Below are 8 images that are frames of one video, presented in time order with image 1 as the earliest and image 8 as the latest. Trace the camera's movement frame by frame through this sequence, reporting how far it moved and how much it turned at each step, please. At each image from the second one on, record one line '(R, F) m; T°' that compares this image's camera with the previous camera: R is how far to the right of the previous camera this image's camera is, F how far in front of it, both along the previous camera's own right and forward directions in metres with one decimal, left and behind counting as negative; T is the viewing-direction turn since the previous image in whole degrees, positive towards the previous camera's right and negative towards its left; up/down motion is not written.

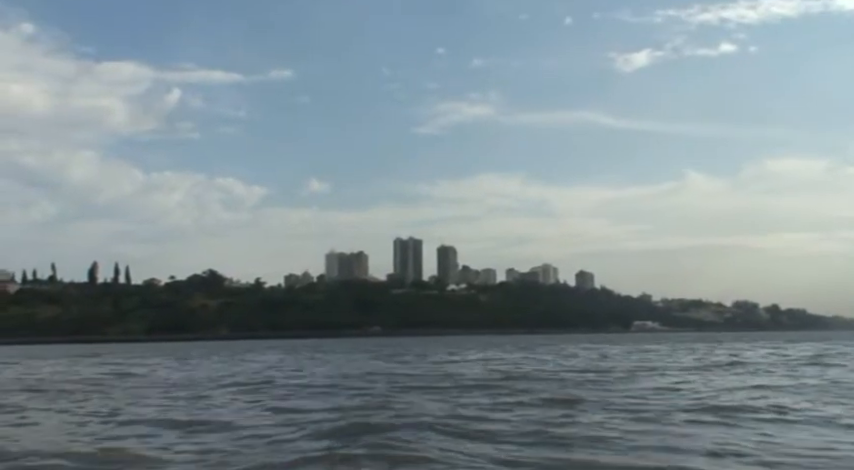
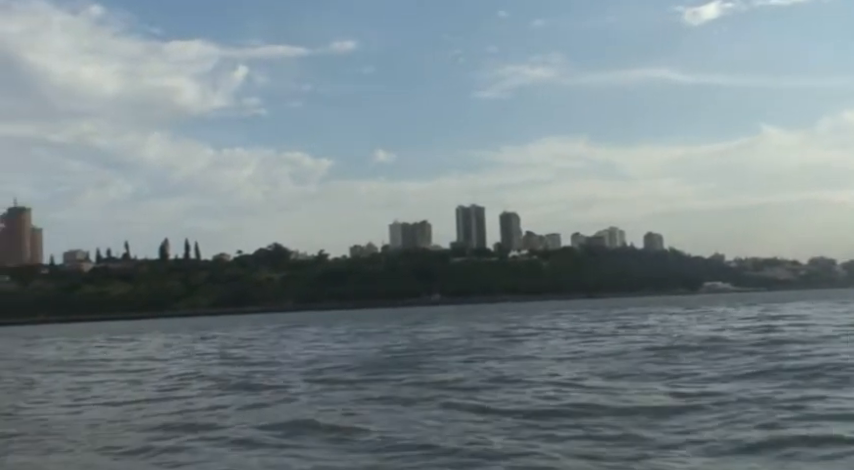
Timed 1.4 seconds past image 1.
(+5.8, +4.8) m; -4°
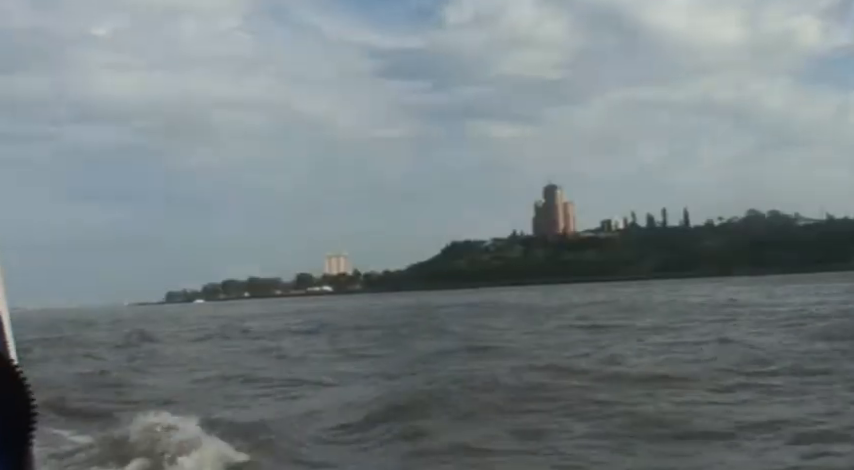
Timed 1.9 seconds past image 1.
(+3.1, -0.1) m; -7°
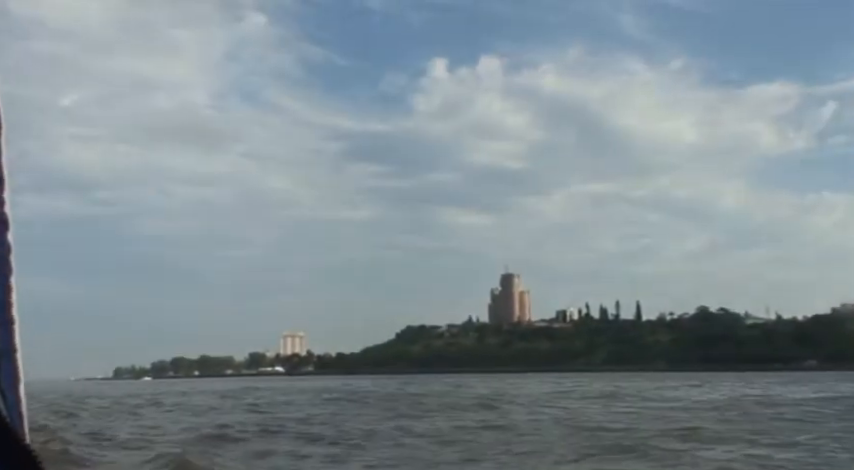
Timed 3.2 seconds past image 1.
(+0.2, -0.4) m; +2°
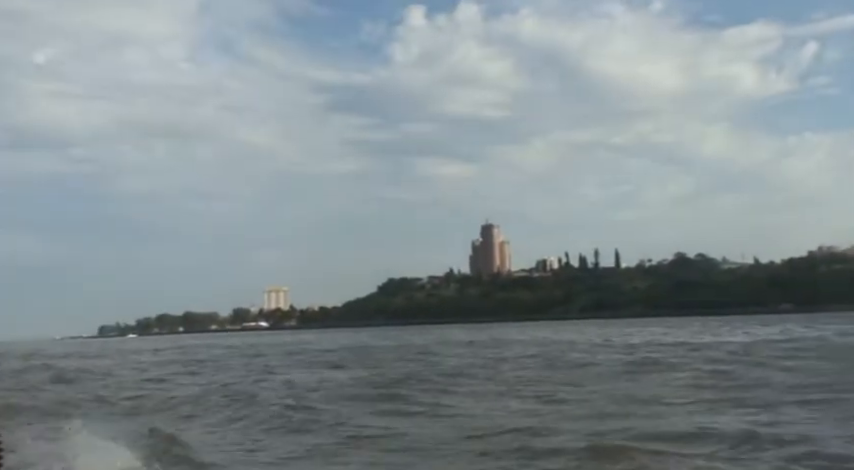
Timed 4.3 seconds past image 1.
(+0.1, -0.3) m; +1°
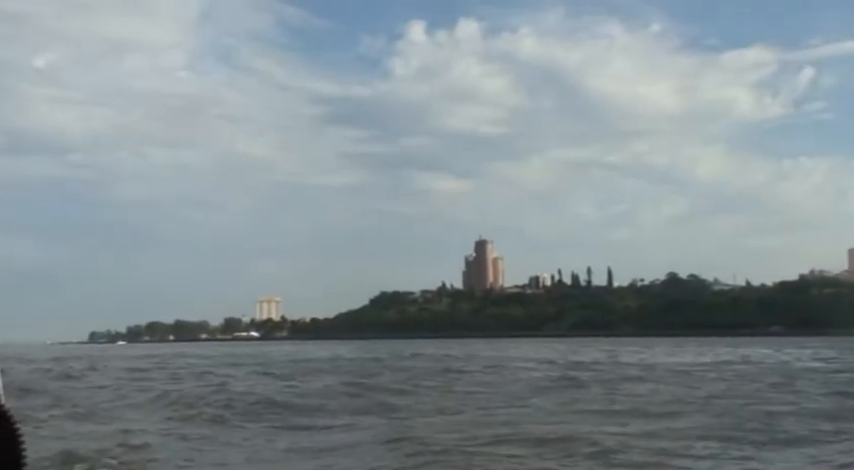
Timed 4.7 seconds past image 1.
(-6.1, +2.3) m; 0°
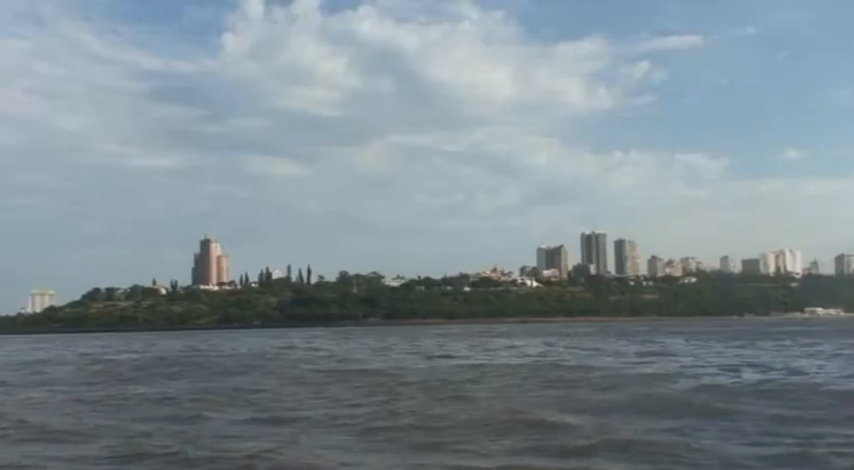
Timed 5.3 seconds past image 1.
(+3.8, +1.8) m; -2°
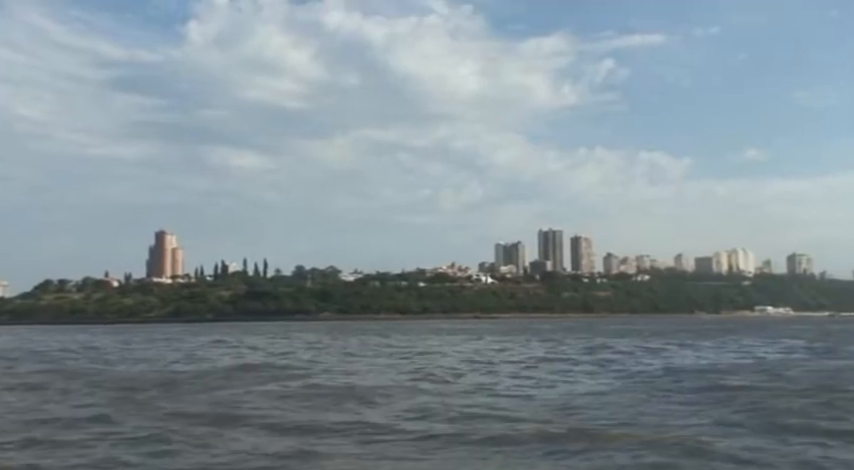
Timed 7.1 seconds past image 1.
(+0.9, -0.6) m; +2°
